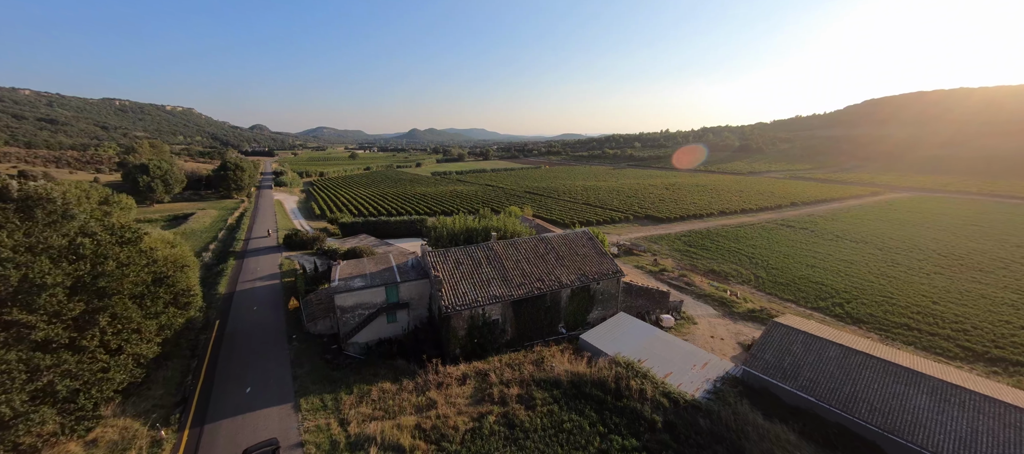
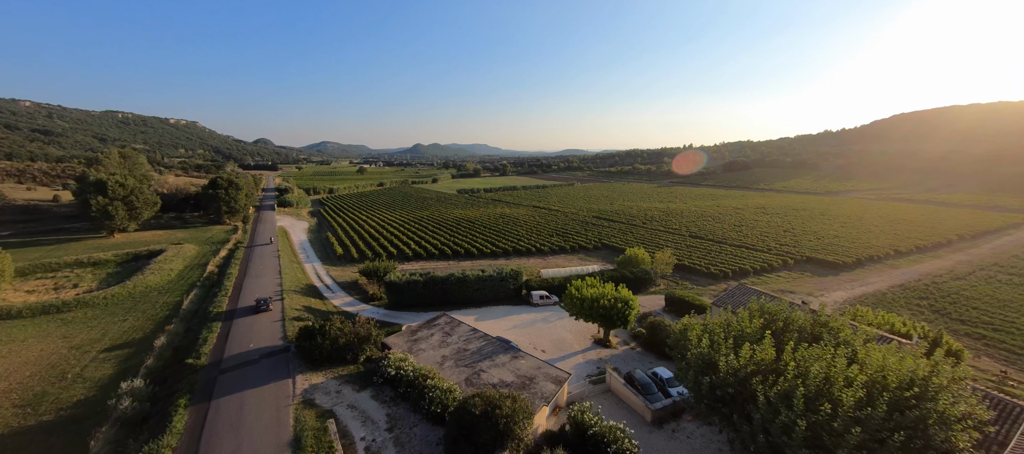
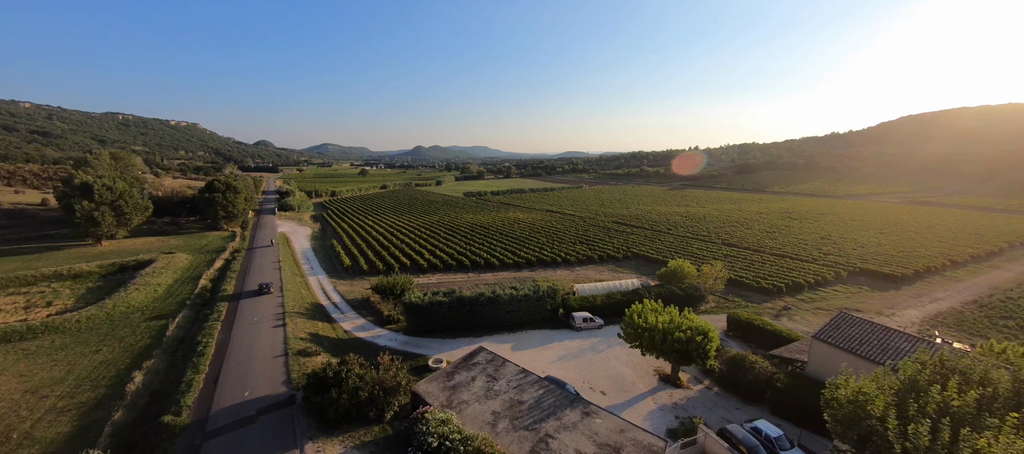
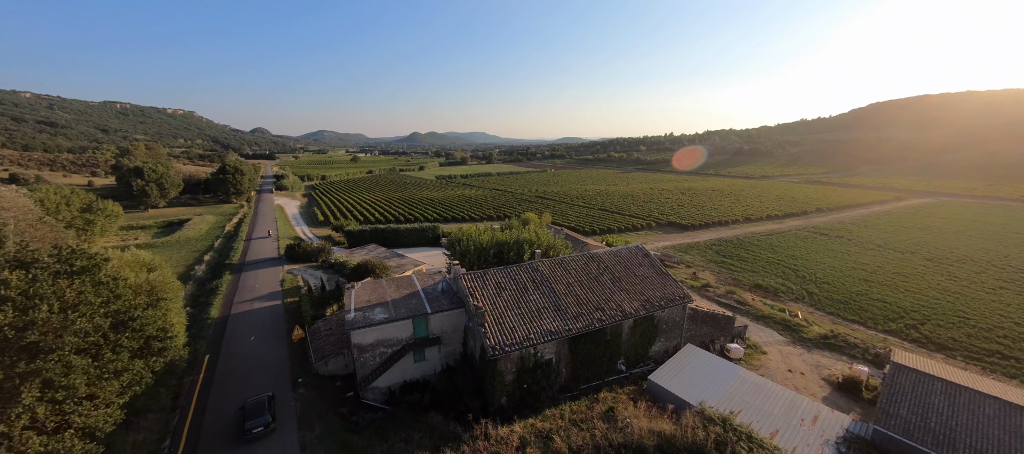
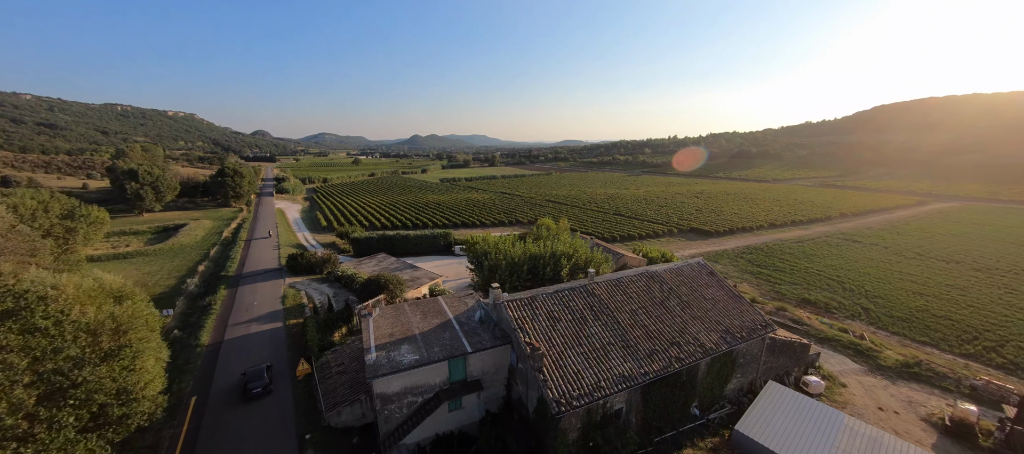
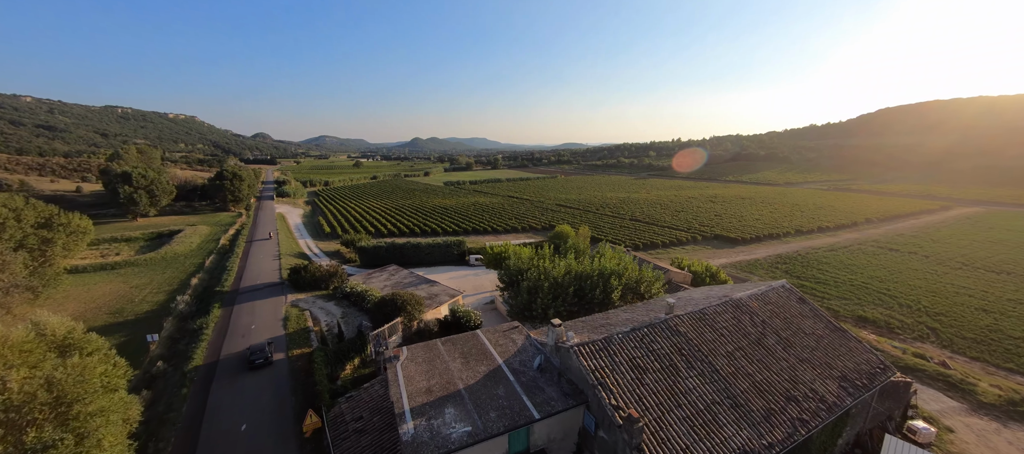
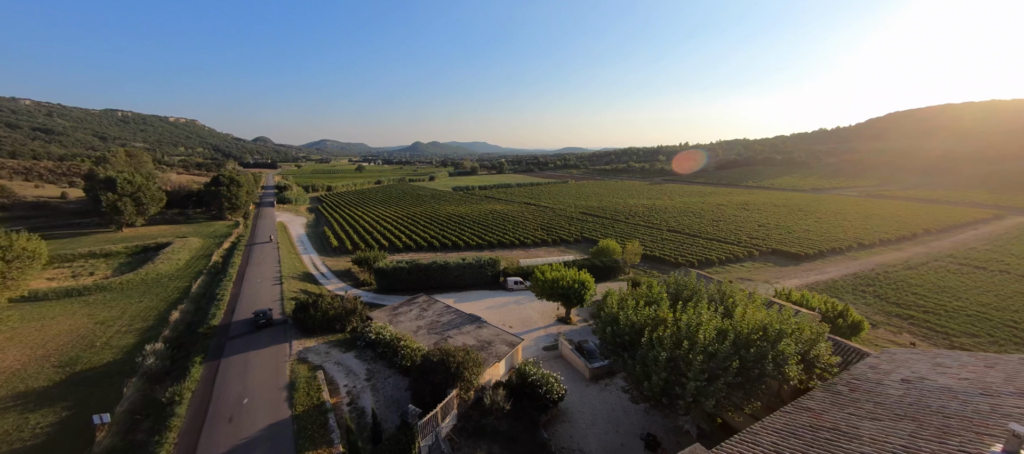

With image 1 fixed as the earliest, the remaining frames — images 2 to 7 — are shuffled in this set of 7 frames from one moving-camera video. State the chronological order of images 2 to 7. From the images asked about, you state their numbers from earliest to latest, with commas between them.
4, 5, 6, 7, 2, 3
